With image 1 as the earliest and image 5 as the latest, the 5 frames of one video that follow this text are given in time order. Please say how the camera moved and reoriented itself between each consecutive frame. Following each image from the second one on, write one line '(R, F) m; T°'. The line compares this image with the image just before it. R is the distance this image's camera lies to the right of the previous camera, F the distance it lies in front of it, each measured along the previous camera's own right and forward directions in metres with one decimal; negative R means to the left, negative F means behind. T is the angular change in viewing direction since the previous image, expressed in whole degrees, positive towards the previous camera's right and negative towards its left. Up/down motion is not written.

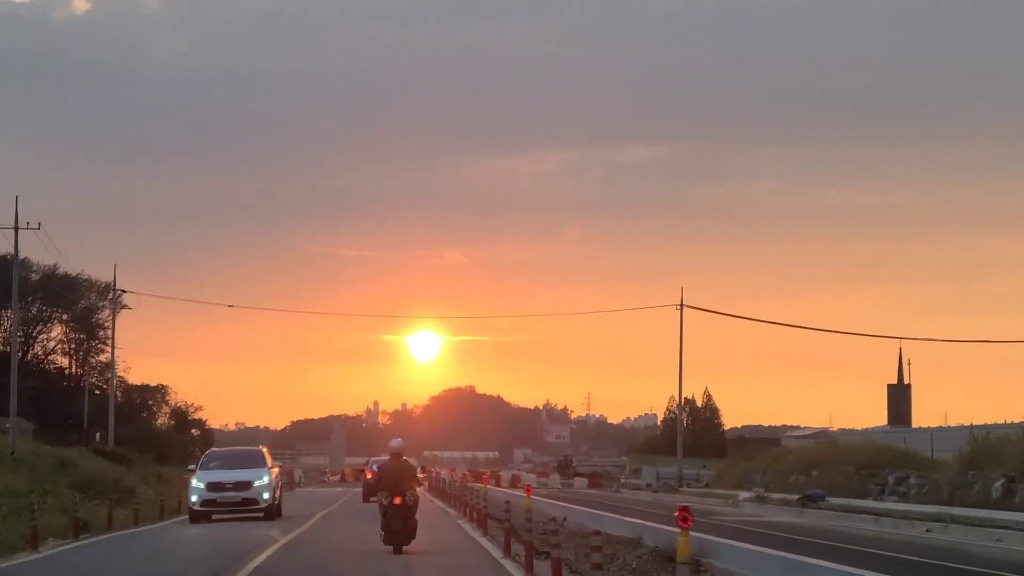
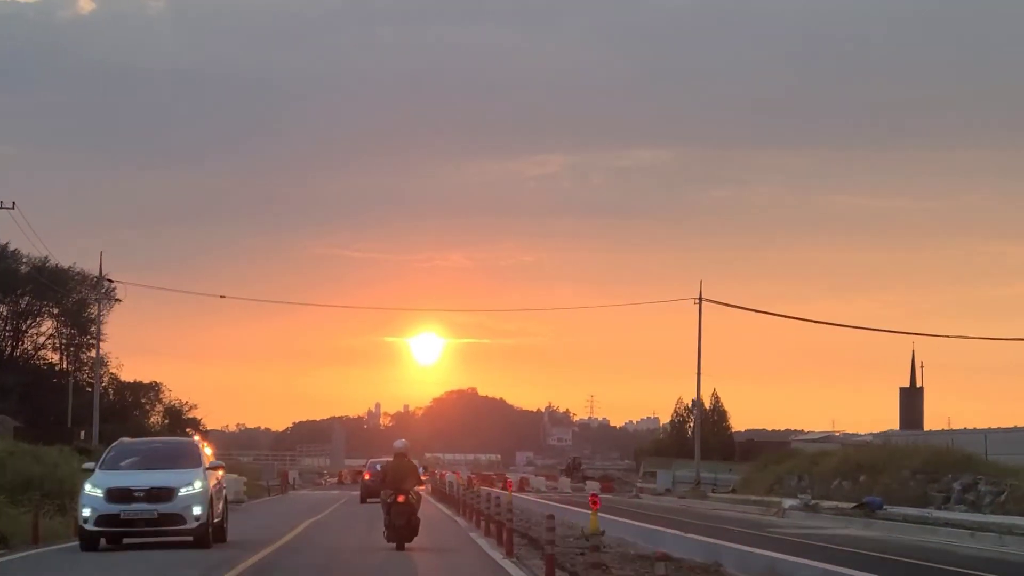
(-0.4, +3.9) m; 0°
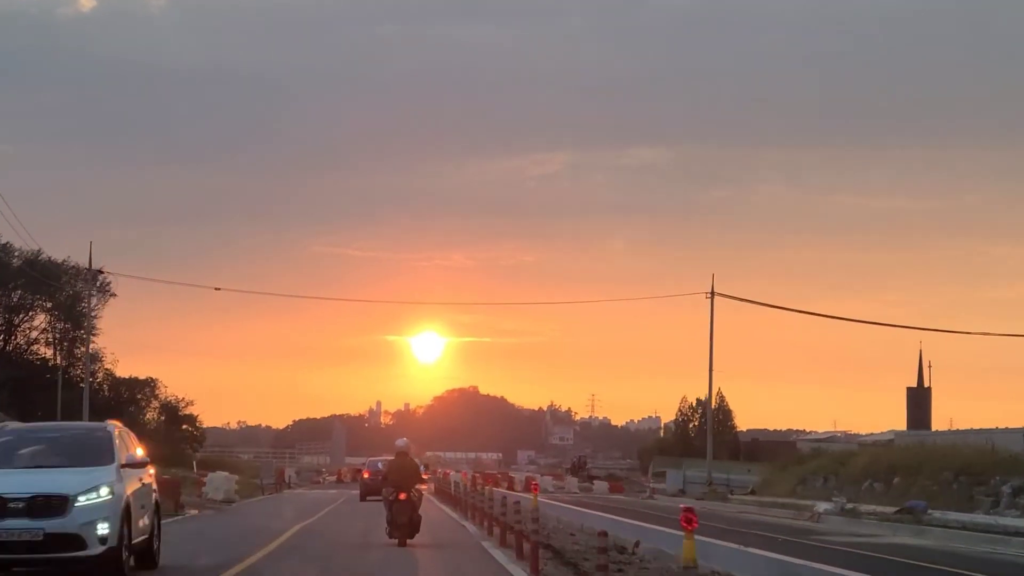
(-0.2, +2.4) m; 0°
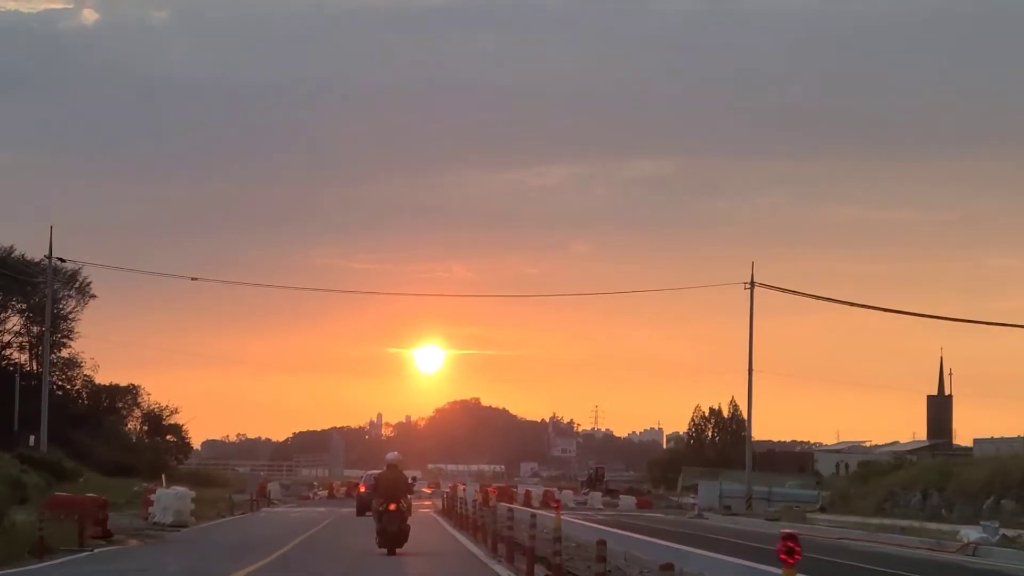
(-0.7, +7.4) m; 0°
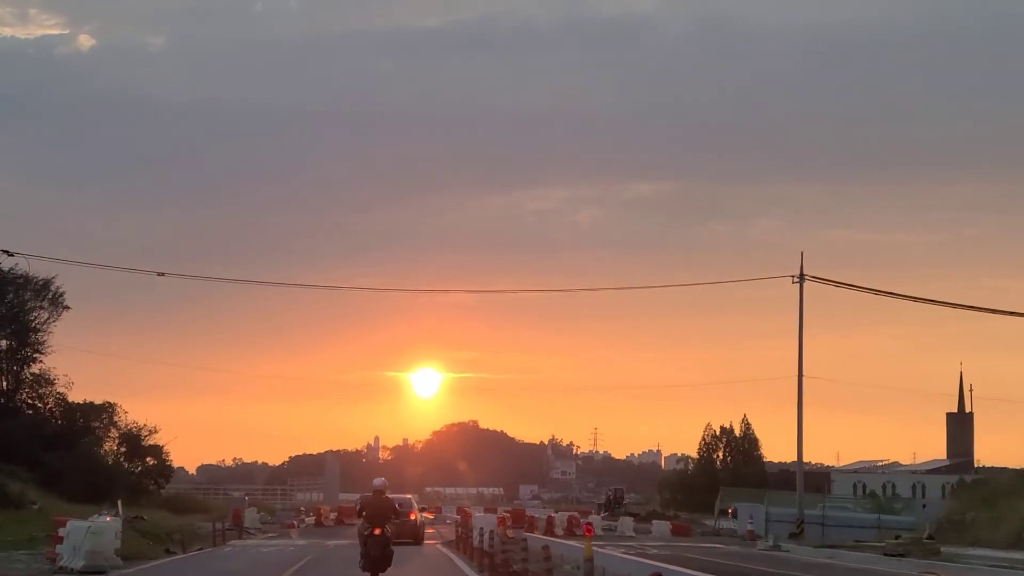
(-0.8, +7.5) m; 0°
